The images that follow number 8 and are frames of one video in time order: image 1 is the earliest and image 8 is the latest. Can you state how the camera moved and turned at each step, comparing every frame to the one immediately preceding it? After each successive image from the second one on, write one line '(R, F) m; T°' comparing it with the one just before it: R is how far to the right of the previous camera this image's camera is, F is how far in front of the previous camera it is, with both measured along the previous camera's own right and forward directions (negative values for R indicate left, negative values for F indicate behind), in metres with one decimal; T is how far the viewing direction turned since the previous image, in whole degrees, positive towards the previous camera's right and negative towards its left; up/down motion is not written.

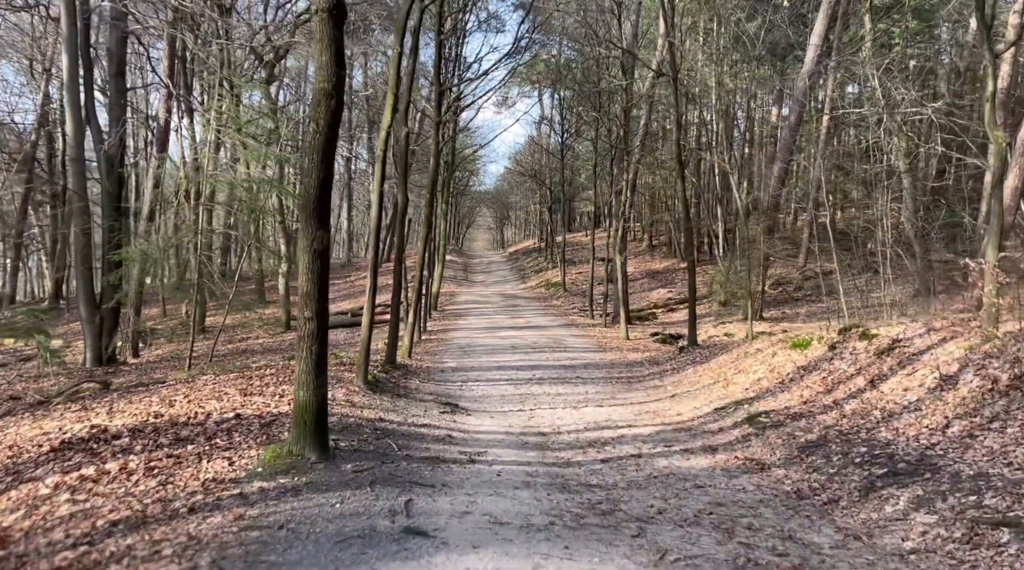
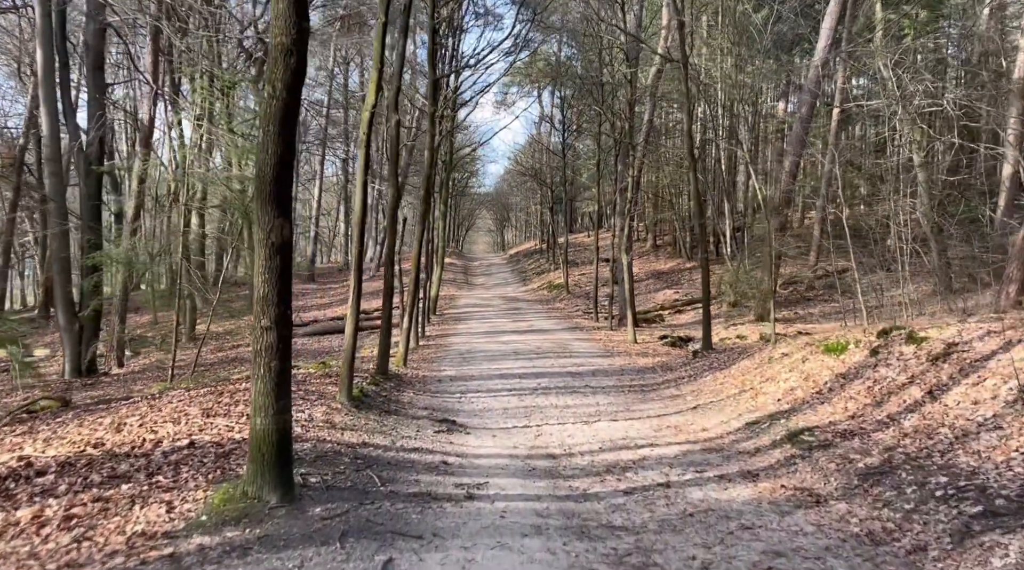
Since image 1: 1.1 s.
(0.0, +0.7) m; 0°
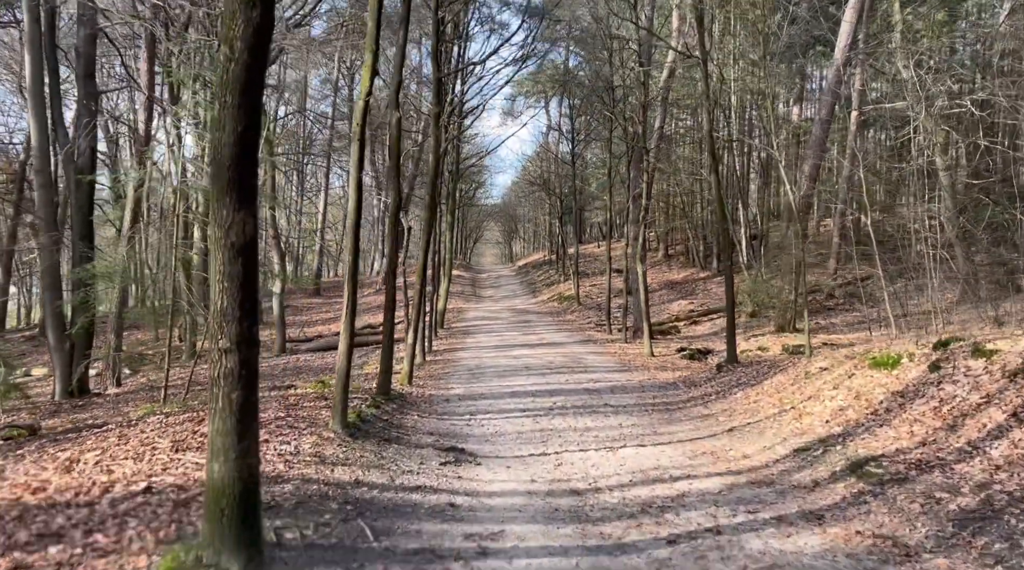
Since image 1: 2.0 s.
(0.0, +0.6) m; -1°
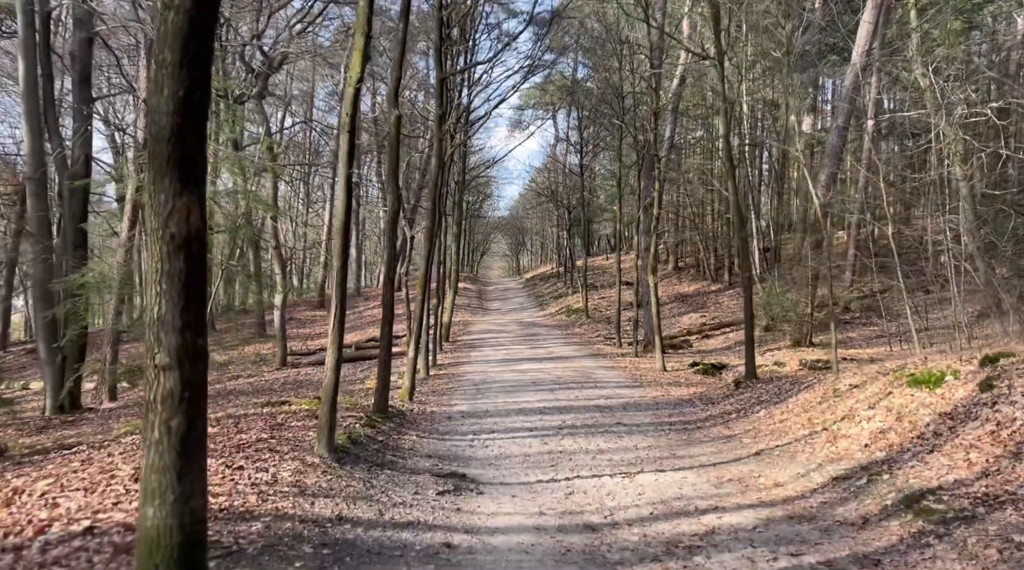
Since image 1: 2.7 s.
(0.0, +0.5) m; 0°
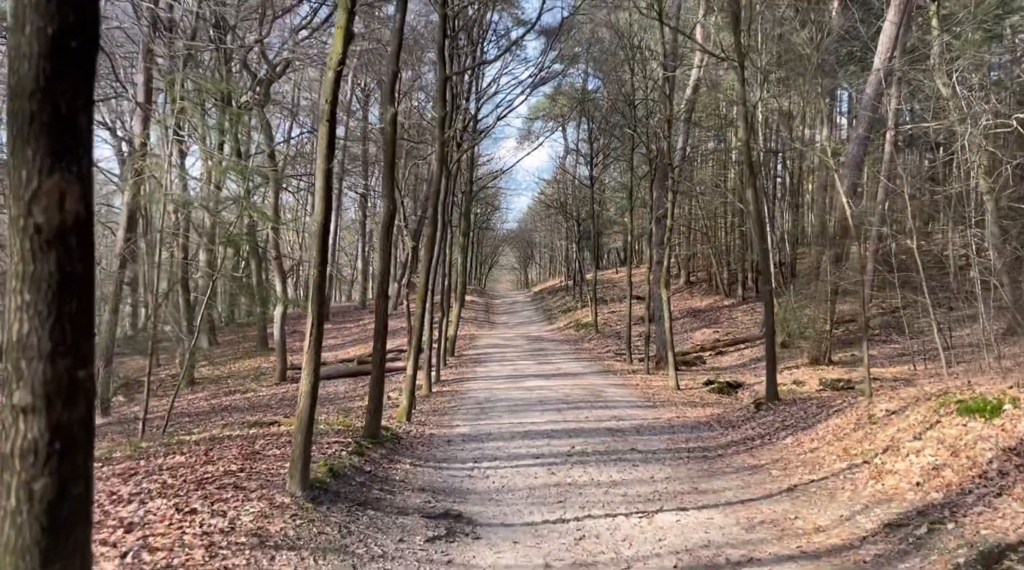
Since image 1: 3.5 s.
(0.0, +0.6) m; -1°
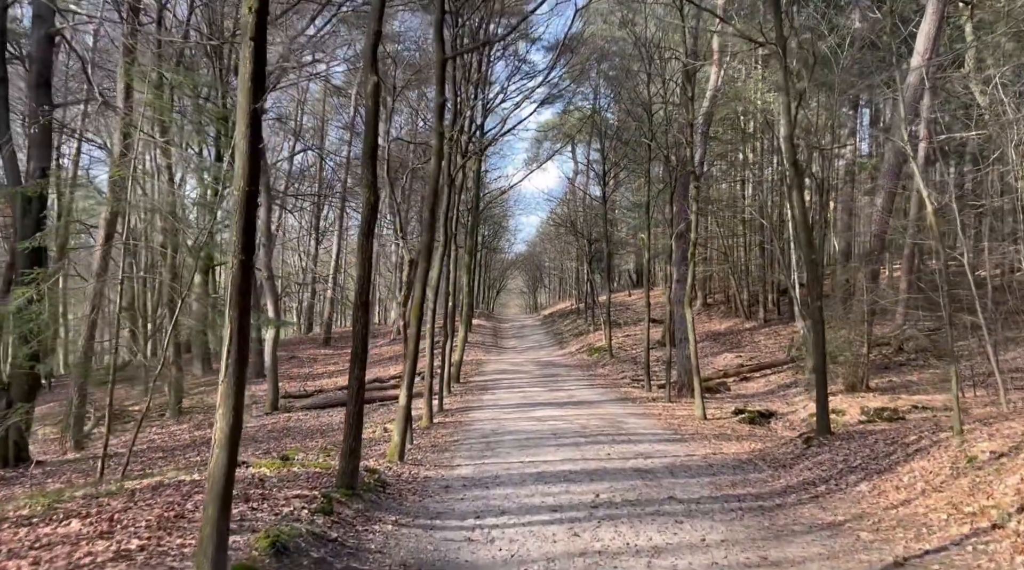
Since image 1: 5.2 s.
(0.0, +1.2) m; -1°
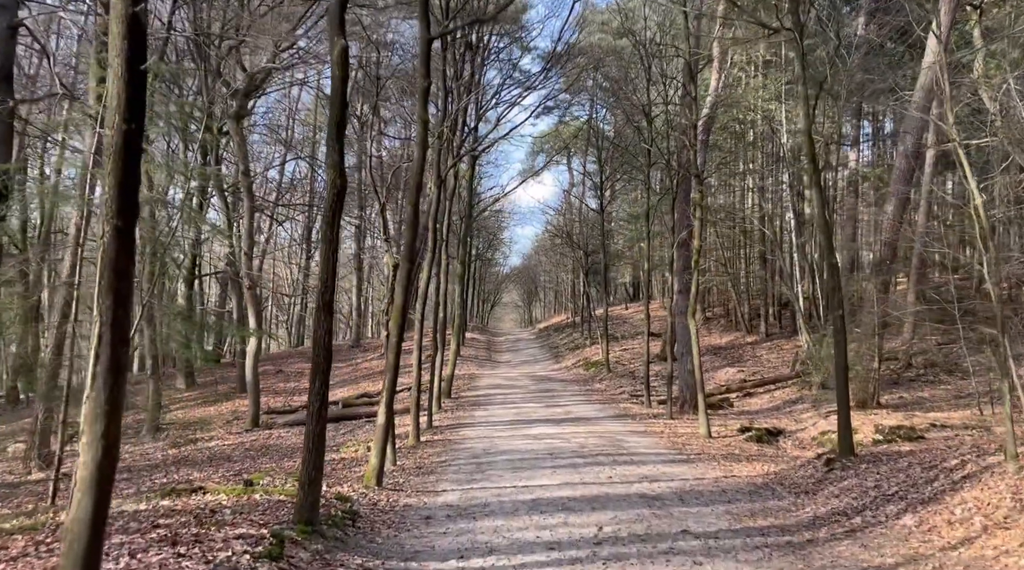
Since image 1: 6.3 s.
(0.0, +0.7) m; 0°
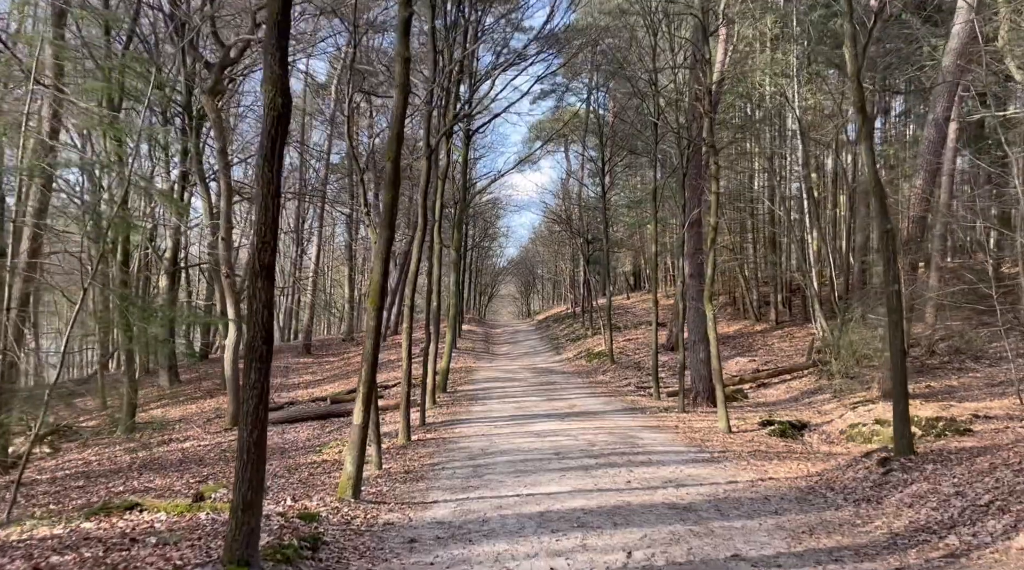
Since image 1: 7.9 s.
(0.0, +1.0) m; 0°
